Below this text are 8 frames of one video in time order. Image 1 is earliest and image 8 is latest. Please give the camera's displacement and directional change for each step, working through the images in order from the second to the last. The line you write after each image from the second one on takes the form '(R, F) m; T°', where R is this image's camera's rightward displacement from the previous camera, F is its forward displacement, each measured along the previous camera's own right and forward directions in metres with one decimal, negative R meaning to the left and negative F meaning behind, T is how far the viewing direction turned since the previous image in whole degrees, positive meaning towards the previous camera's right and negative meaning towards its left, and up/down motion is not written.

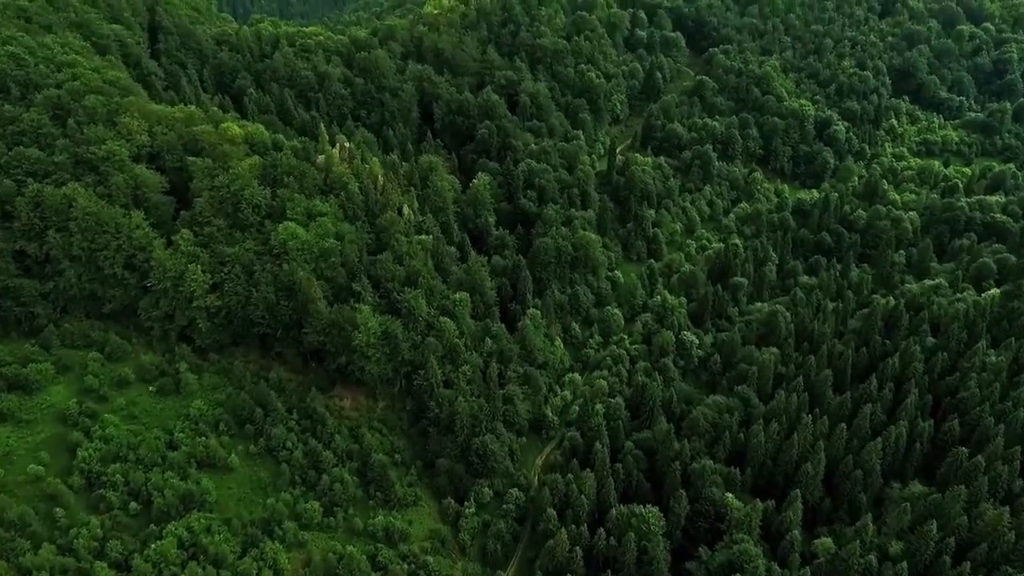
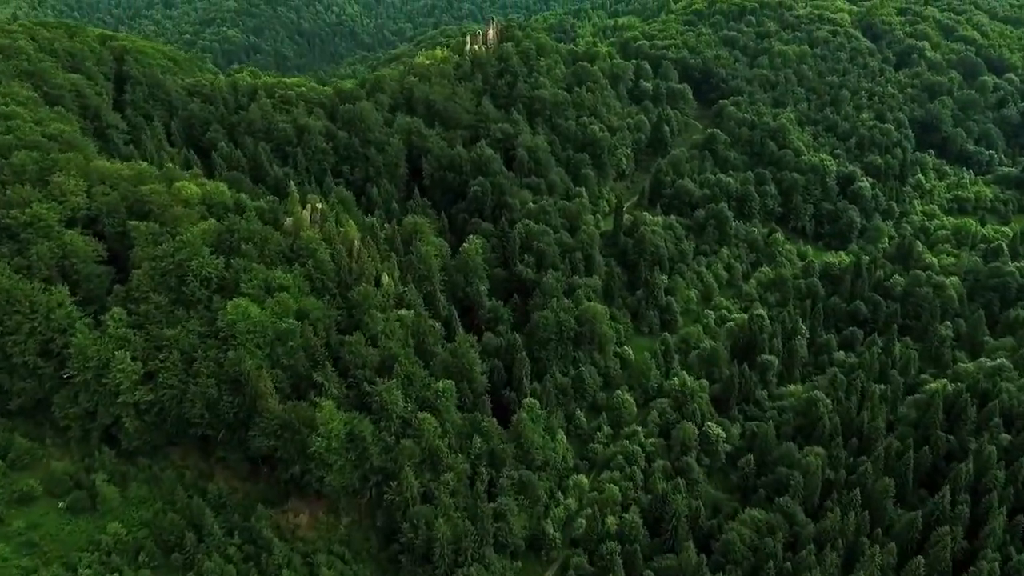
(+0.7, +10.7) m; 0°
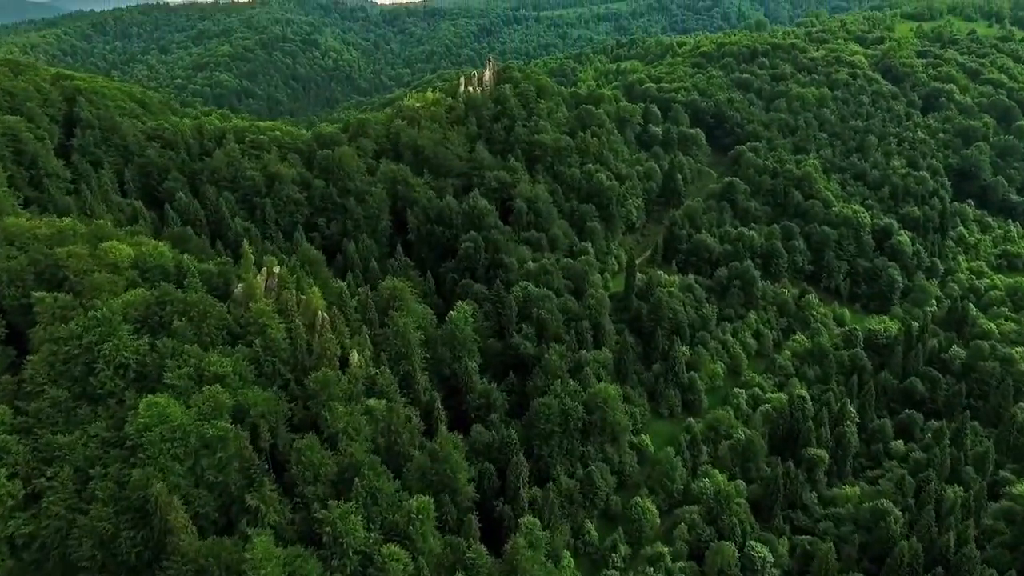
(+0.5, +12.0) m; 0°
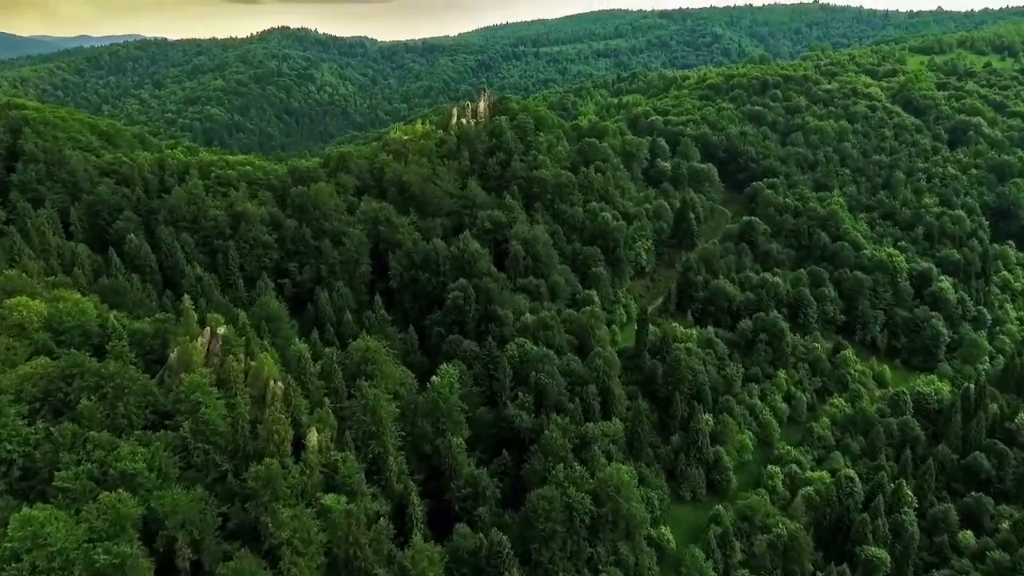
(+0.5, +10.1) m; 0°
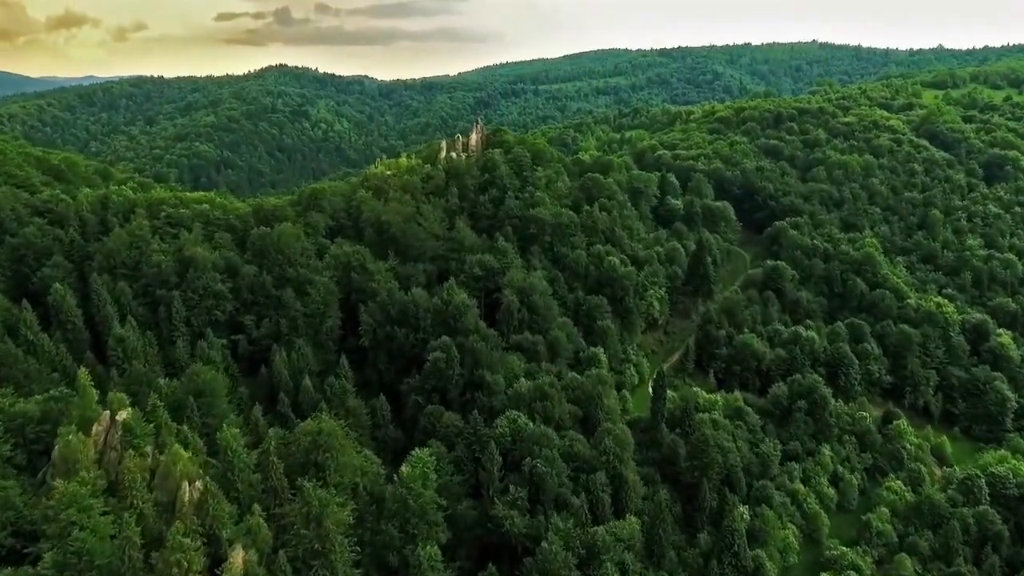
(+0.8, +10.9) m; 0°
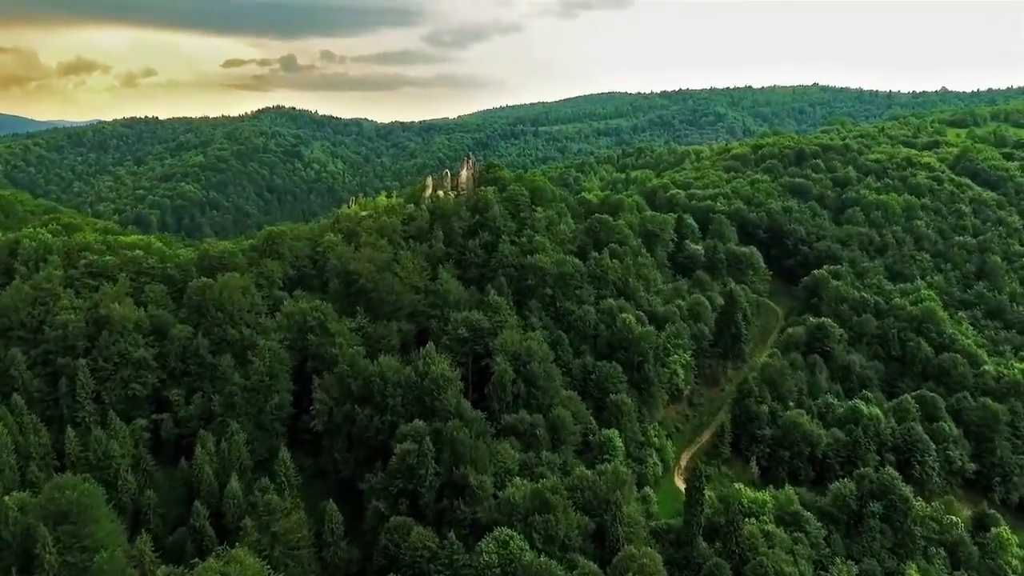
(+0.6, +12.8) m; 0°
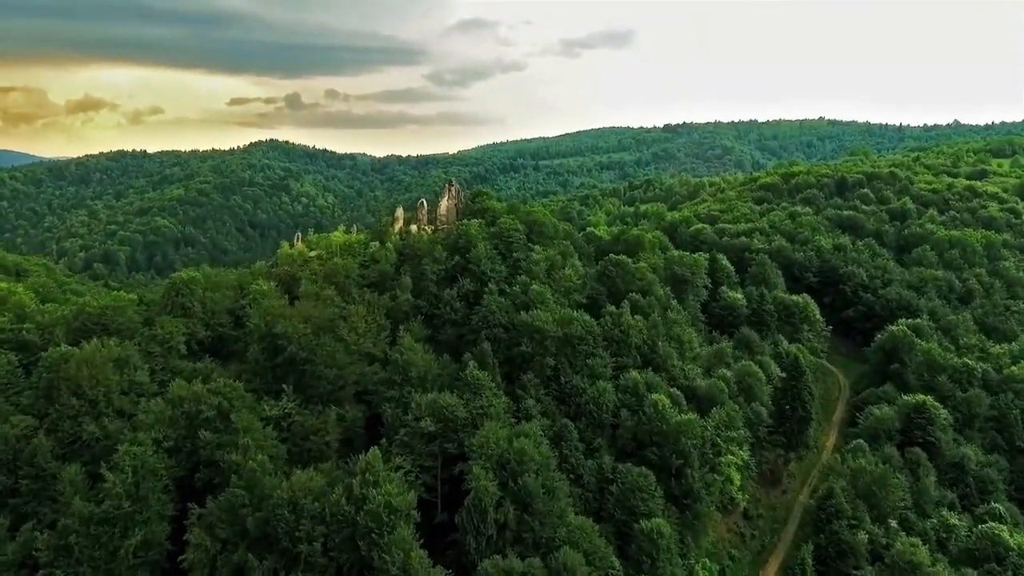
(+1.0, +17.1) m; 0°
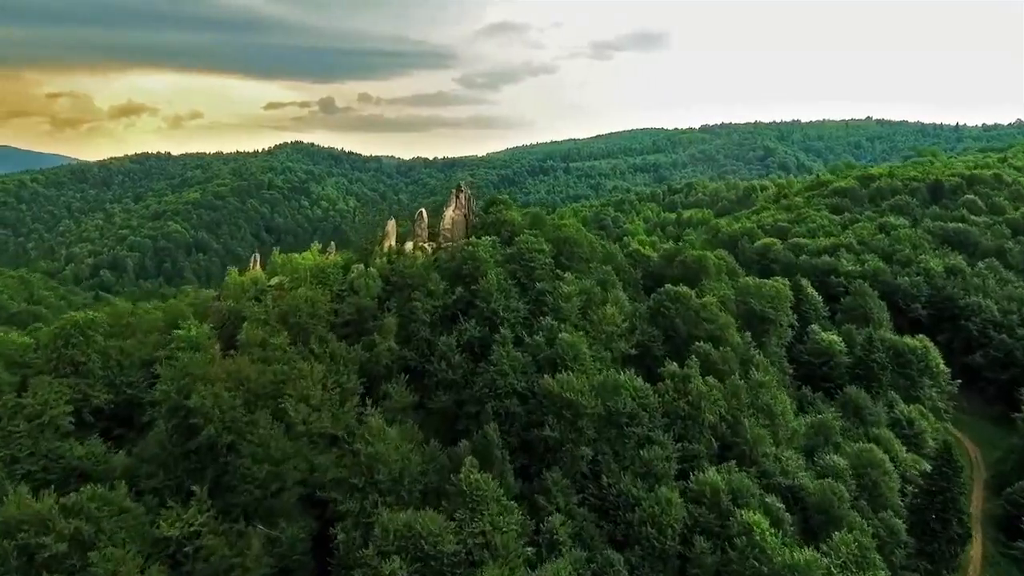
(+0.5, +14.8) m; -3°
